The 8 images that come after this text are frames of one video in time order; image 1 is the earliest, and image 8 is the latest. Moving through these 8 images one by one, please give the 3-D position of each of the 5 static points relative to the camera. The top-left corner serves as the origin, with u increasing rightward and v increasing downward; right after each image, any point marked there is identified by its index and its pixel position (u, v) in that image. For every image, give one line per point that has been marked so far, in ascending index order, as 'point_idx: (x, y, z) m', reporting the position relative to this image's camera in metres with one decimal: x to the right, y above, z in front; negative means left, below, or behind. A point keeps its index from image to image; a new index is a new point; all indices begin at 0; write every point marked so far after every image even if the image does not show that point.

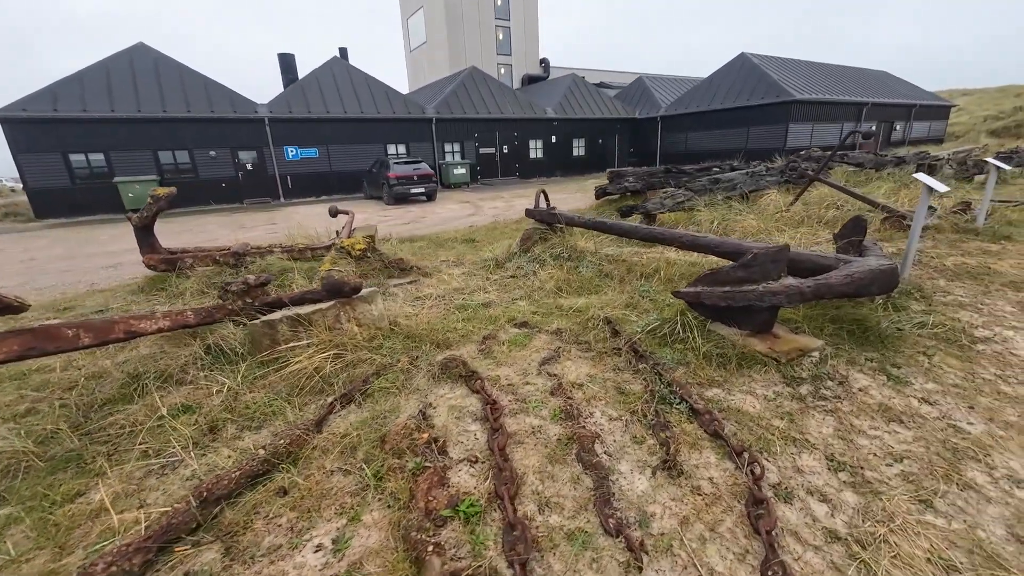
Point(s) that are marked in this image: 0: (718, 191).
0: (+3.4, +1.6, +7.0) m
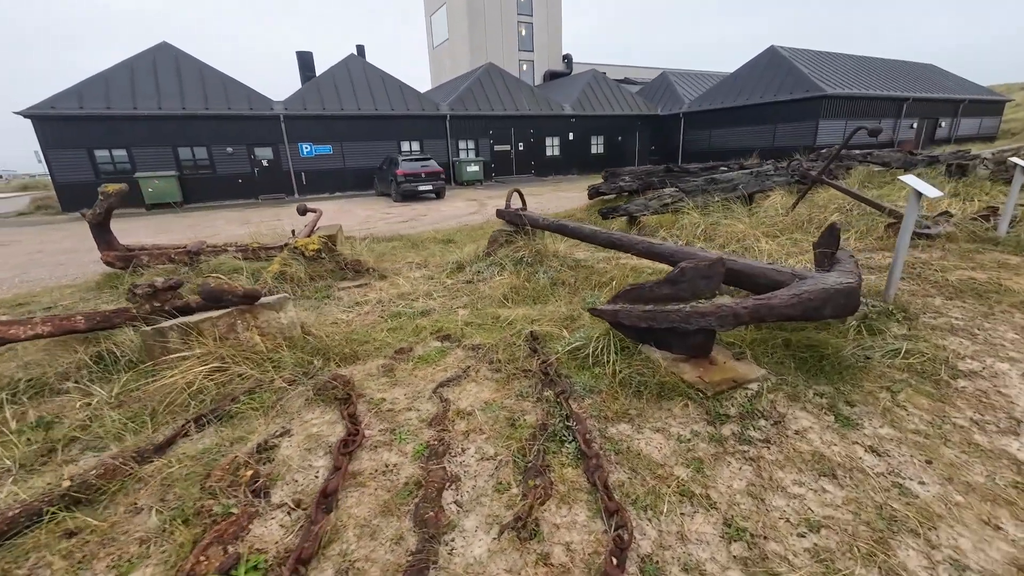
0: (+3.1, +1.5, +6.5) m
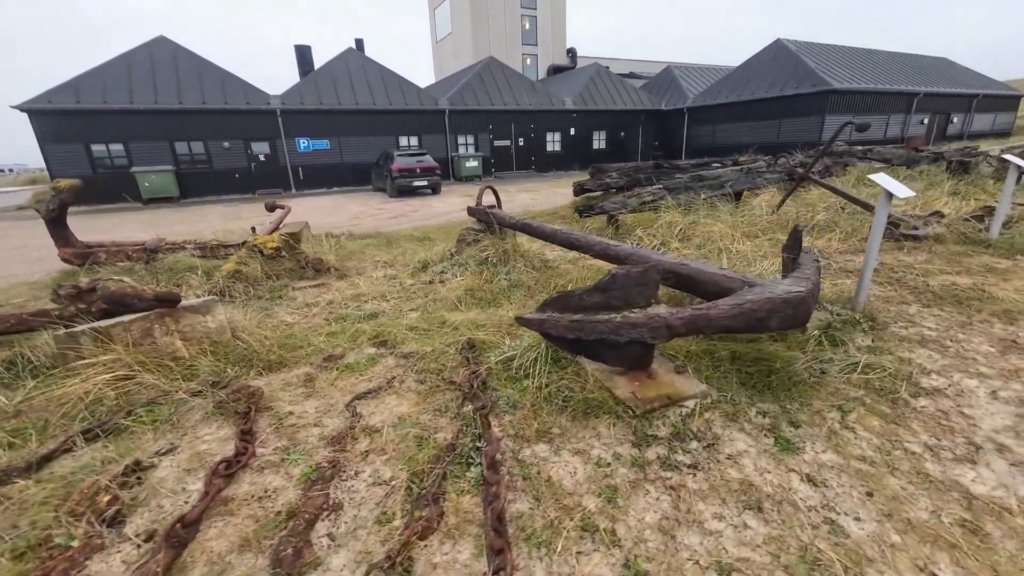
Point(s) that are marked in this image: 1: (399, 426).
0: (+2.8, +1.4, +6.3) m
1: (-0.5, -0.6, +2.0) m
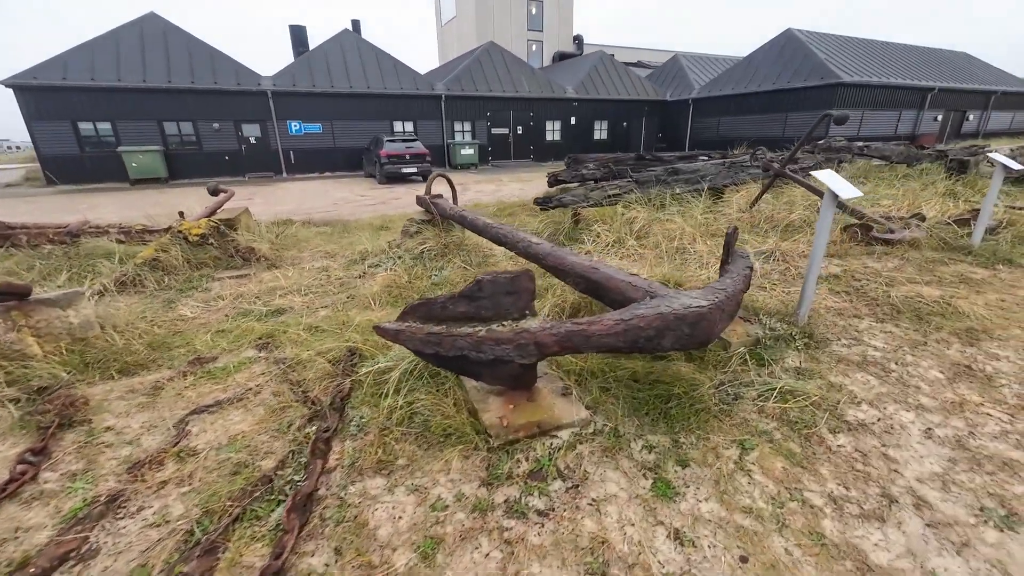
0: (+2.3, +1.4, +5.9) m
1: (-1.2, -0.7, +1.7) m
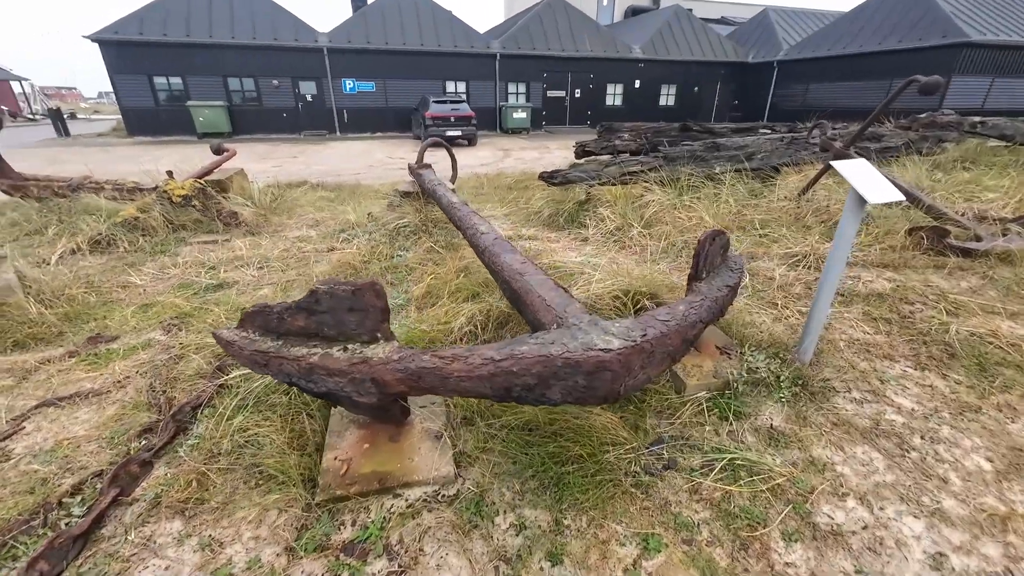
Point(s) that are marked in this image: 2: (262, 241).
0: (+2.4, +1.5, +5.1) m
1: (-1.7, -0.6, +1.5) m
2: (-2.3, +0.4, +3.9) m
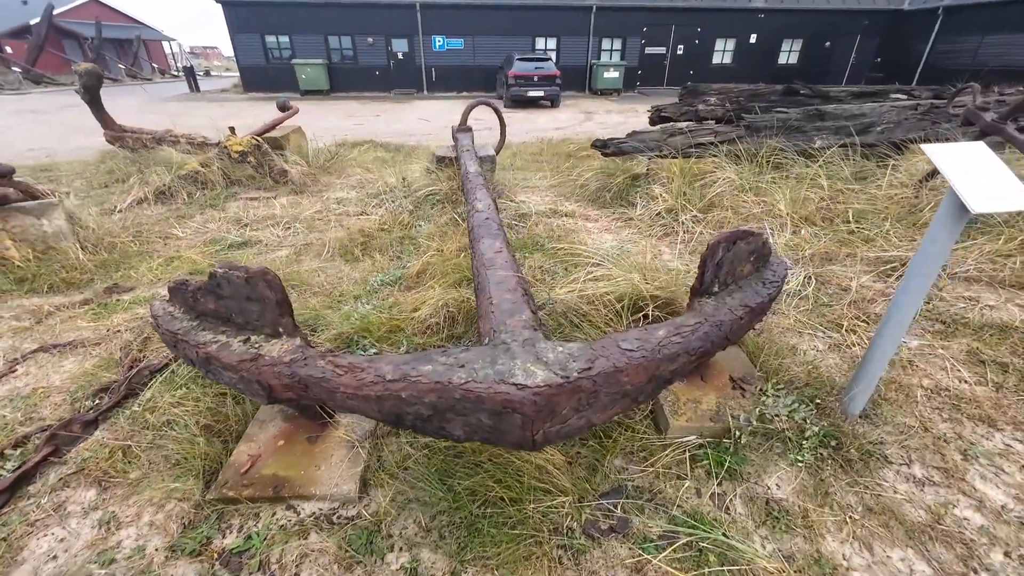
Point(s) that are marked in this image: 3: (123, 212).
0: (+3.0, +1.5, +4.2) m
1: (-1.9, -0.4, +1.6) m
2: (-1.9, +0.8, +4.0) m
3: (-3.2, +0.6, +3.5) m
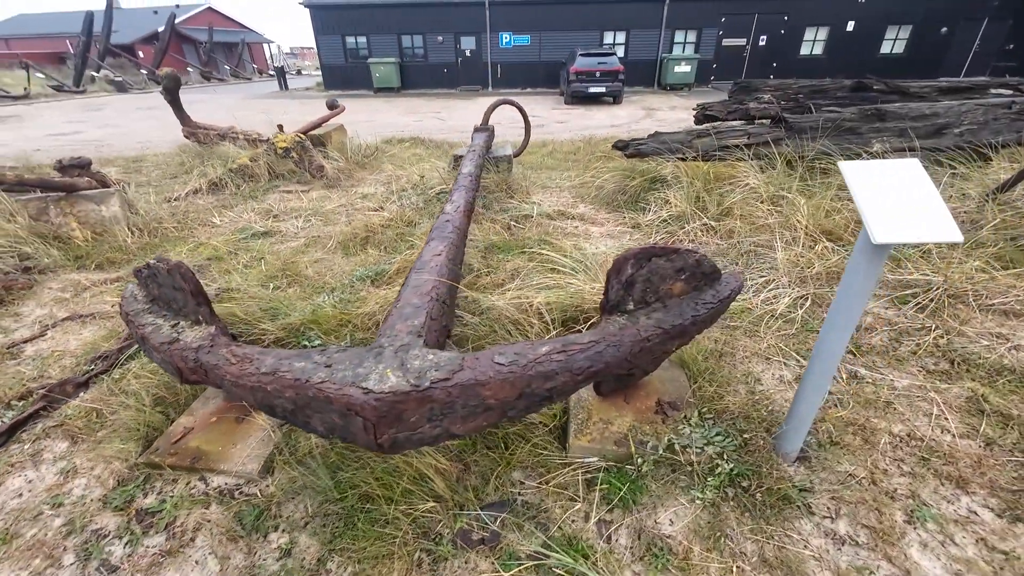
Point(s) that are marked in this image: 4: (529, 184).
0: (+3.1, +1.3, +3.7) m
1: (-2.2, -0.3, +1.9) m
2: (-1.8, +0.9, +4.2) m
3: (-3.1, +0.8, +4.0) m
4: (+0.2, +1.0, +4.1) m
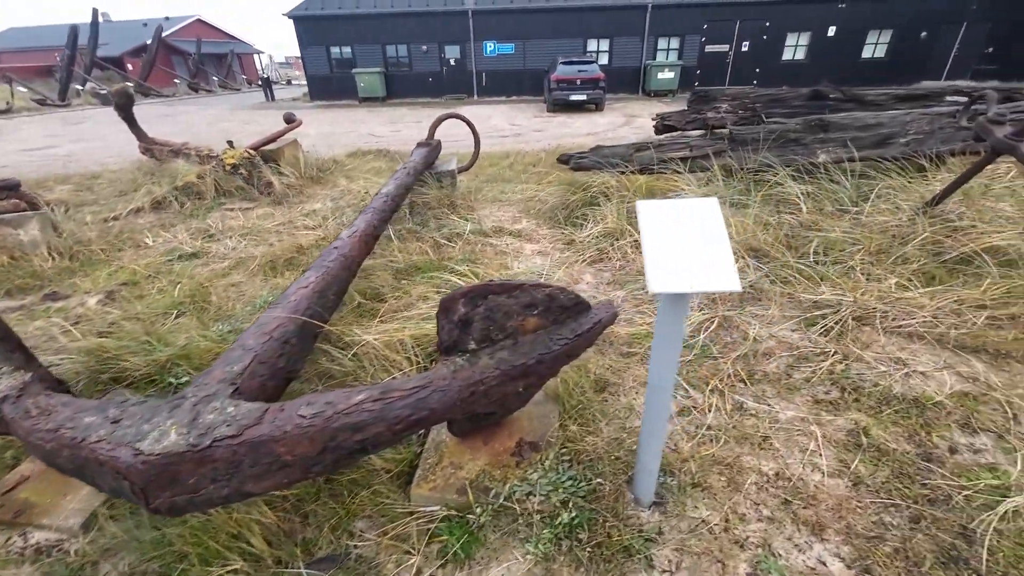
0: (+2.6, +1.2, +3.7) m
1: (-2.6, -0.5, +1.9) m
2: (-2.3, +0.8, +4.2) m
3: (-3.6, +0.6, +3.9) m
4: (-0.4, +0.8, +4.1) m
